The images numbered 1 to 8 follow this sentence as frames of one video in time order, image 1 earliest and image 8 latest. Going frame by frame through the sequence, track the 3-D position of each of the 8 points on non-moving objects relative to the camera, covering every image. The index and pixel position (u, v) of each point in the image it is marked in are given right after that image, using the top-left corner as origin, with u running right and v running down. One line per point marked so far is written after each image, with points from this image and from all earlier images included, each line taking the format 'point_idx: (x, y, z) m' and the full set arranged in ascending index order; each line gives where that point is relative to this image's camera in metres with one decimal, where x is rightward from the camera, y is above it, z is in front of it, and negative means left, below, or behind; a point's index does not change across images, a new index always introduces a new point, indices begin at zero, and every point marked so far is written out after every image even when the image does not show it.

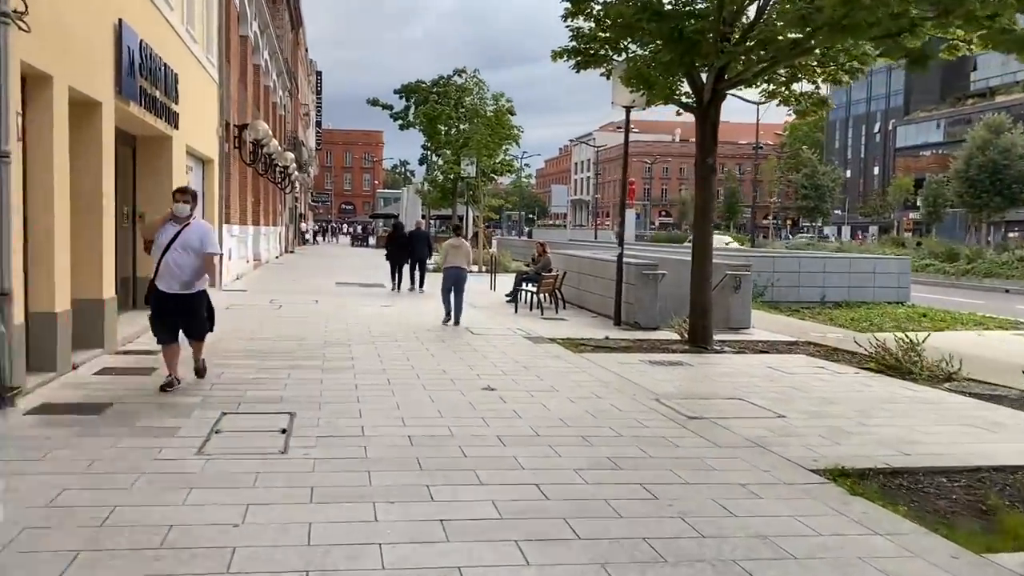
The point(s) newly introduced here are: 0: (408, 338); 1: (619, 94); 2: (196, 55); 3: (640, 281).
0: (-1.5, -0.7, +12.3) m
1: (+2.0, +3.4, +15.2) m
2: (-5.8, +4.3, +15.7) m
3: (+2.2, +0.1, +14.8) m
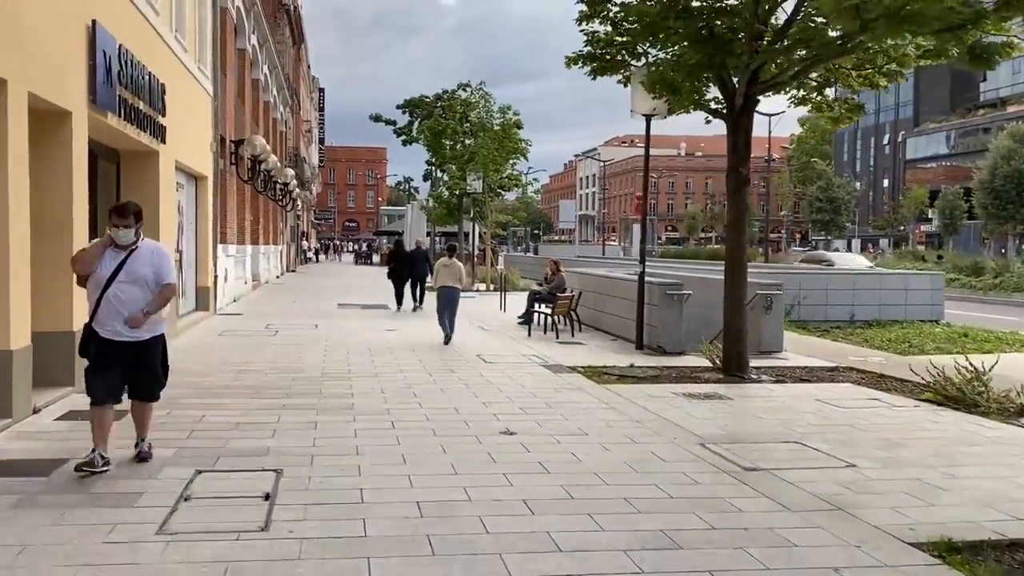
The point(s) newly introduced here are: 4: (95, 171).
0: (-1.3, -1.0, +11.2) m
1: (+2.2, +3.1, +14.2) m
2: (-5.6, +3.9, +14.8) m
3: (+2.5, -0.2, +13.7) m
4: (-5.7, +1.6, +11.7) m
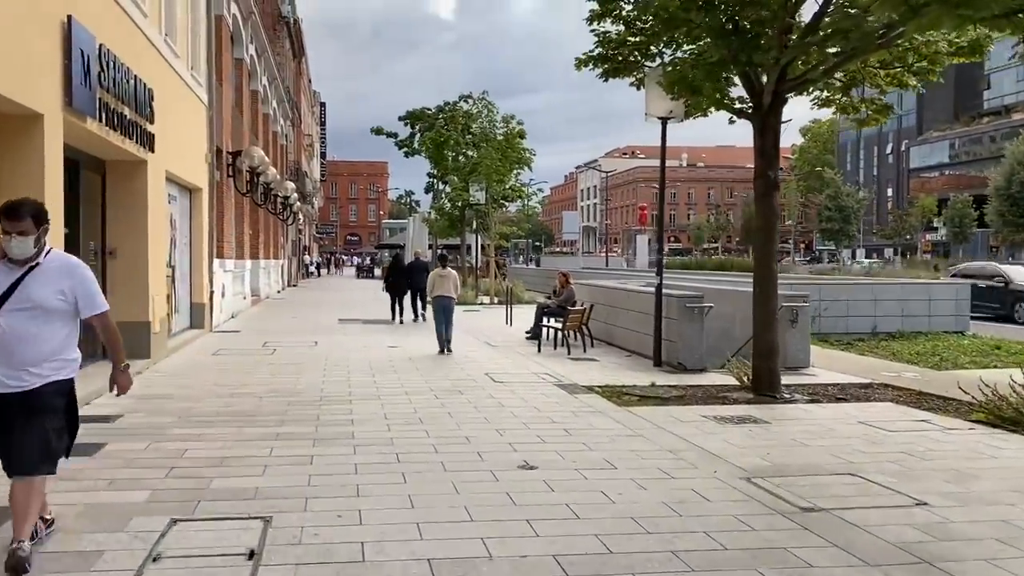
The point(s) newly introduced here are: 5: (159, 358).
0: (-1.1, -1.2, +10.4) m
1: (+2.3, +2.9, +13.4) m
2: (-5.5, +3.6, +14.0) m
3: (+2.6, -0.4, +12.9) m
4: (-5.6, +1.4, +11.0) m
5: (-5.2, -1.0, +12.6) m
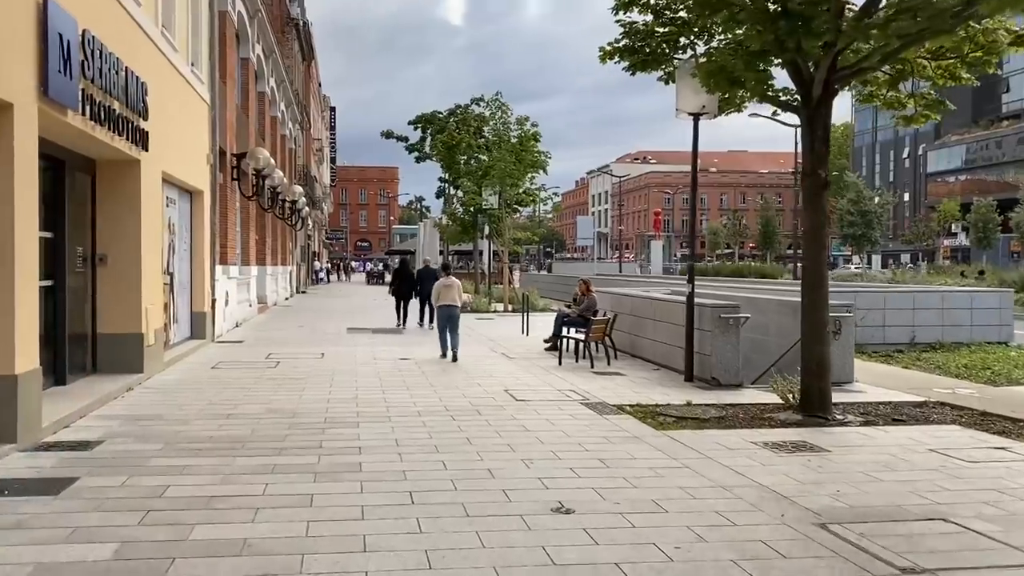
0: (-0.9, -1.3, +9.5) m
1: (+2.6, +2.8, +12.5) m
2: (-5.2, +3.4, +13.2) m
3: (+2.9, -0.5, +12.0) m
4: (-5.3, +1.3, +10.1) m
5: (-4.9, -1.2, +11.7) m
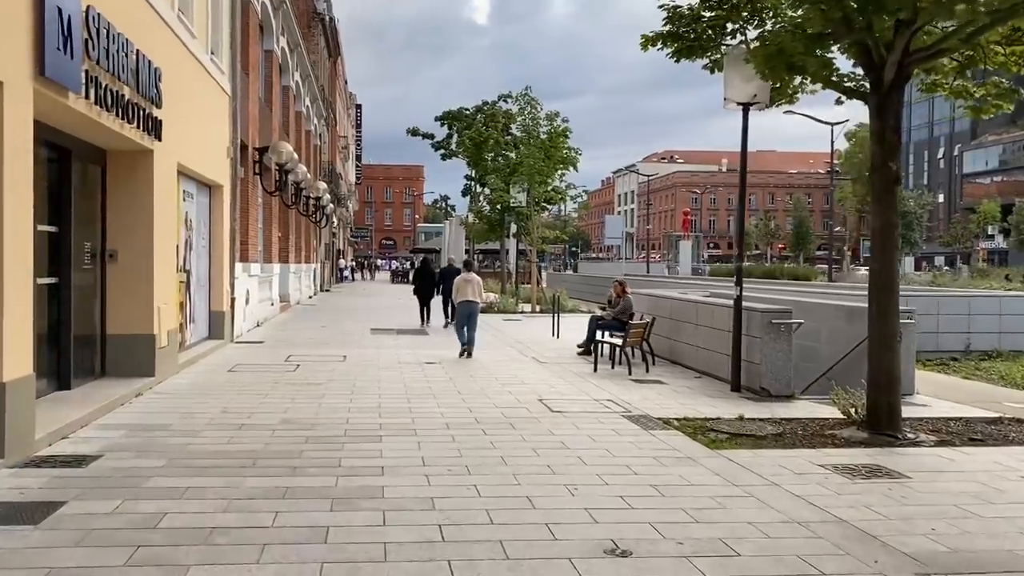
0: (-0.5, -1.3, +8.7) m
1: (+3.1, +2.7, +11.6) m
2: (-4.7, +3.5, +12.6) m
3: (+3.3, -0.6, +11.1) m
4: (-4.9, +1.3, +9.5) m
5: (-4.5, -1.1, +11.0) m
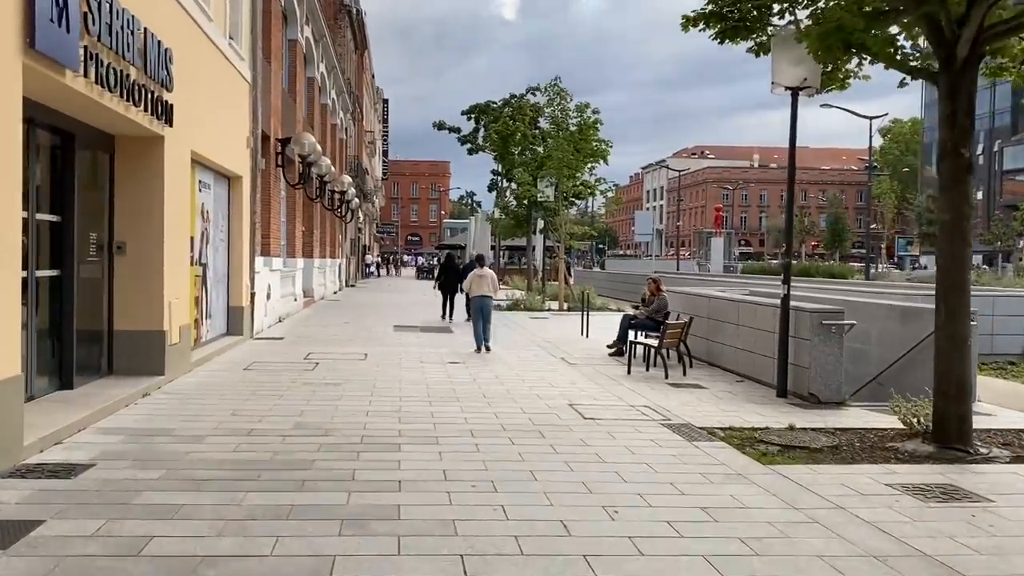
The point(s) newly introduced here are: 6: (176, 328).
0: (-0.2, -1.3, +8.1) m
1: (+3.5, +2.7, +10.8) m
2: (-4.2, +3.5, +12.0) m
3: (+3.7, -0.6, +10.3) m
4: (-4.6, +1.4, +8.9) m
5: (-4.1, -1.1, +10.5) m
6: (-4.2, -0.5, +10.5) m
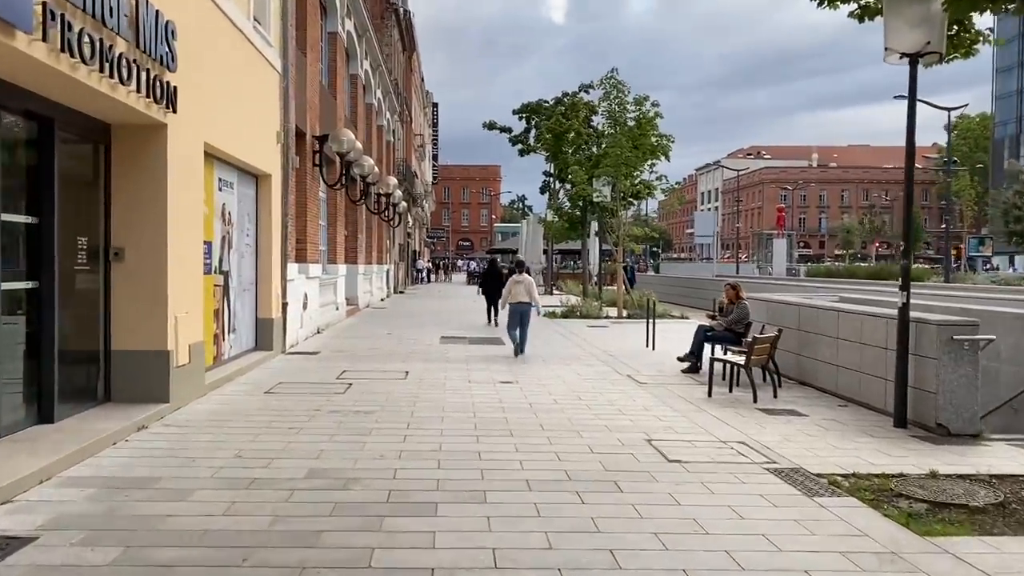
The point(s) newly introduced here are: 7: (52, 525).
0: (+0.3, -1.4, +6.4) m
1: (+4.1, +2.7, +9.0) m
2: (-3.5, +3.4, +10.6) m
3: (+4.3, -0.6, +8.4) m
4: (-4.0, +1.2, +7.6) m
5: (-3.5, -1.2, +9.1) m
6: (-3.5, -0.6, +9.1) m
7: (-2.7, -1.4, +5.0) m
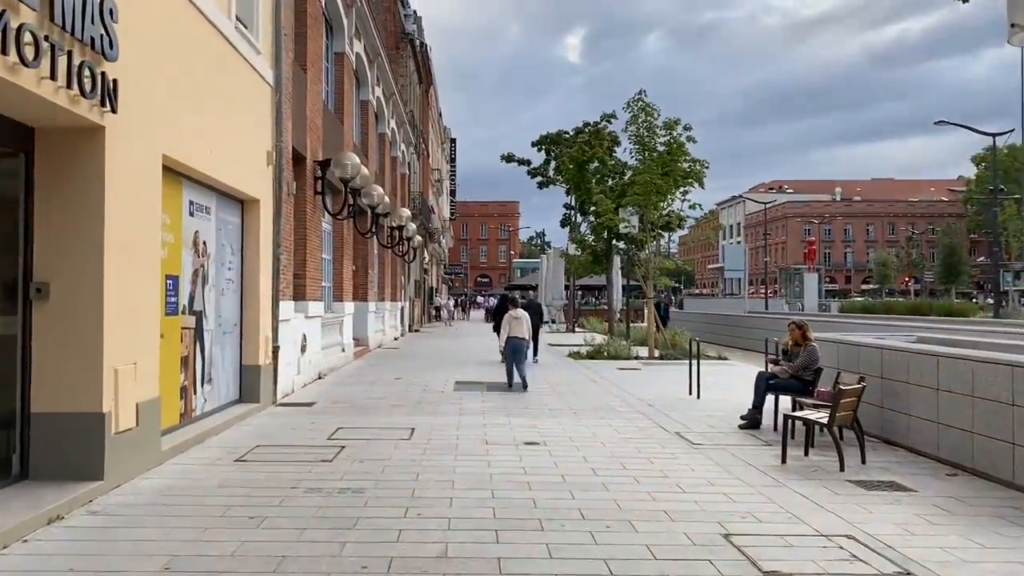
0: (+0.5, -1.6, +4.5) m
1: (+4.3, +2.3, +7.1) m
2: (-3.3, +2.9, +8.9) m
3: (+4.6, -1.0, +6.4) m
4: (-3.8, +0.9, +5.8) m
5: (-3.2, -1.6, +7.2) m
6: (-3.3, -1.0, +7.3) m
7: (-2.5, -1.6, +3.1) m
